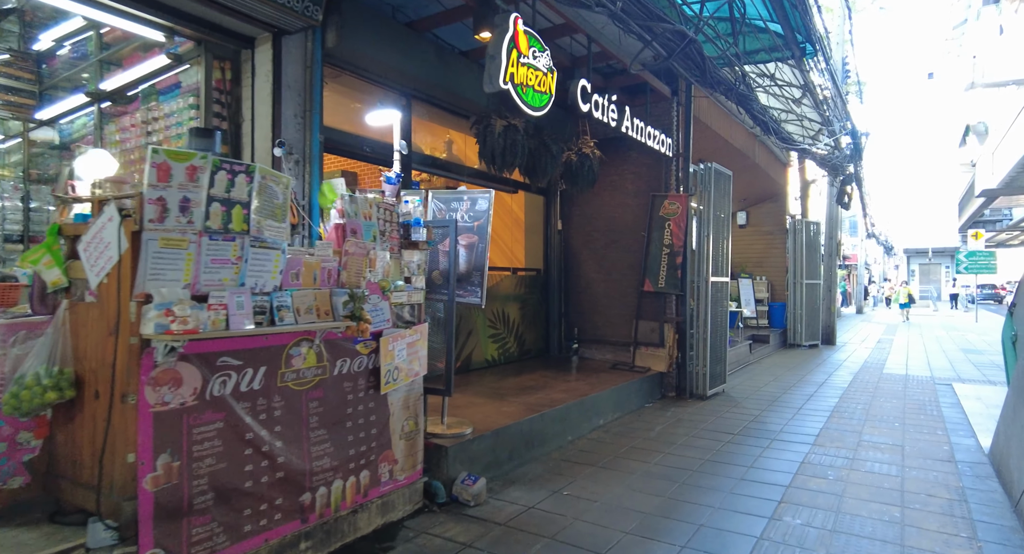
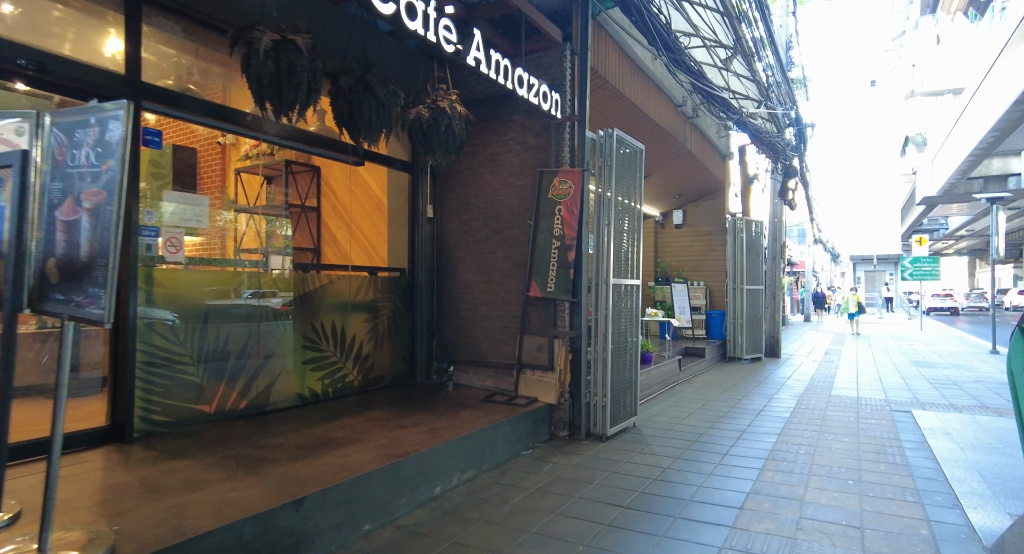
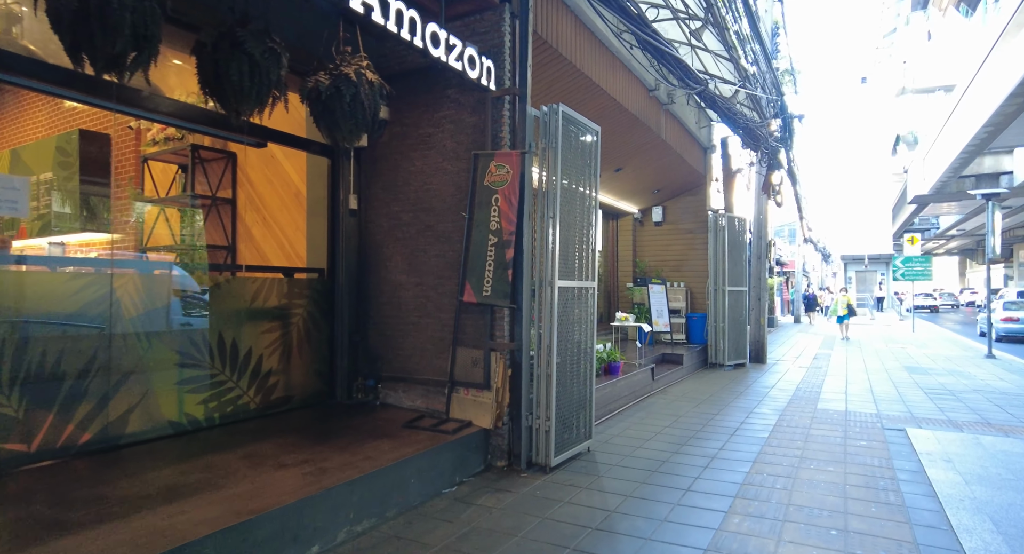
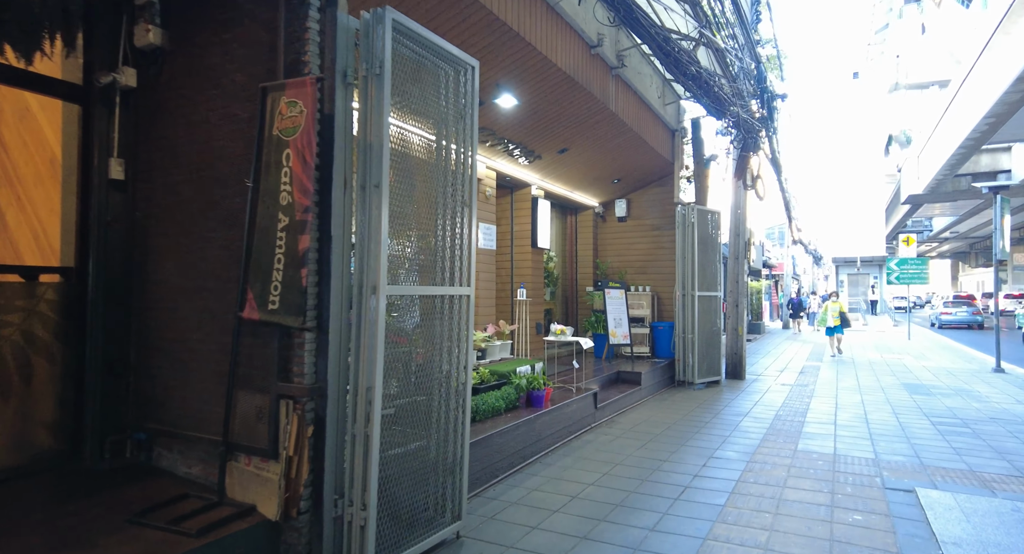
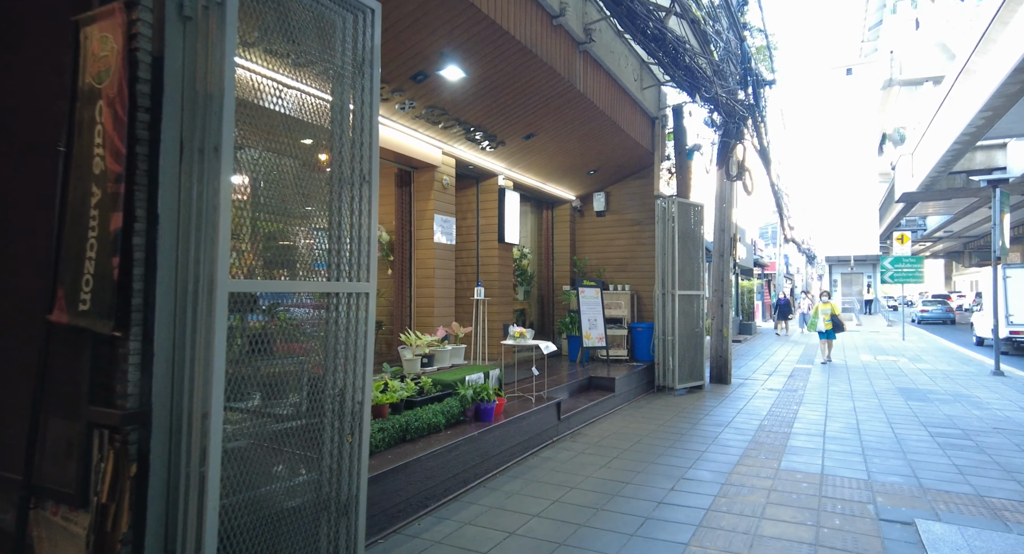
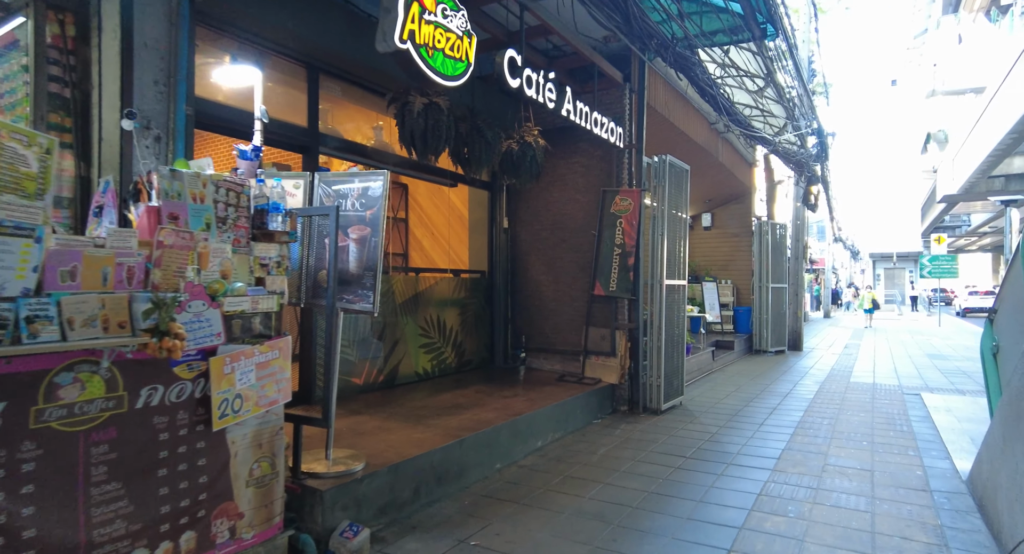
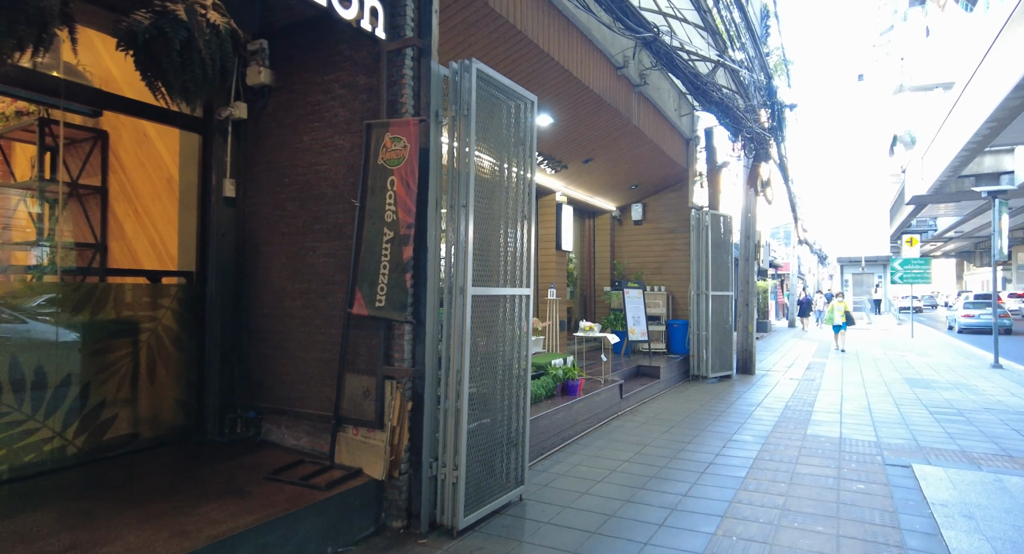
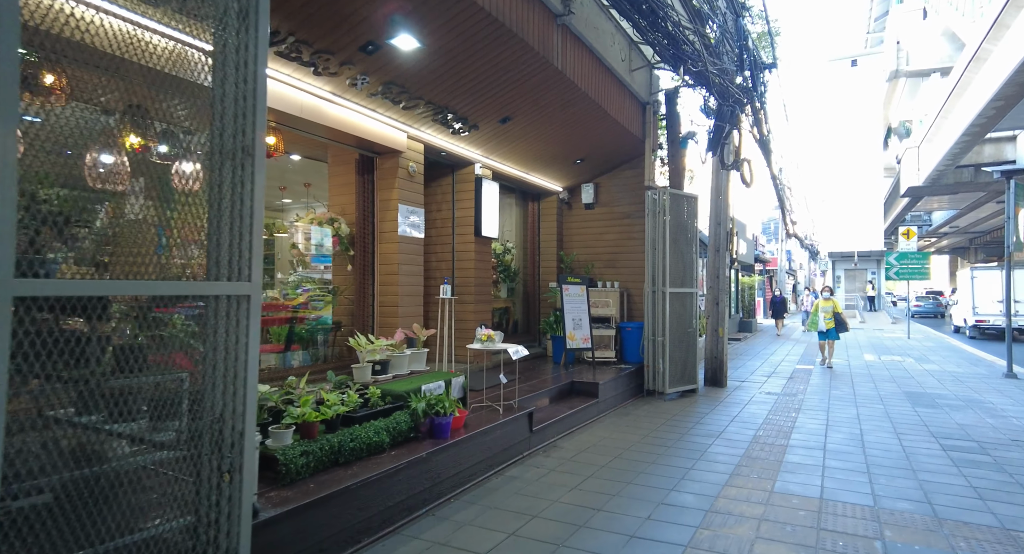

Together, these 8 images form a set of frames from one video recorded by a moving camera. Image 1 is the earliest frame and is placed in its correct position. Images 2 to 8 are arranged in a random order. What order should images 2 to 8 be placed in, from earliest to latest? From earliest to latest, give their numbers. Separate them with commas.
6, 2, 3, 7, 4, 5, 8
